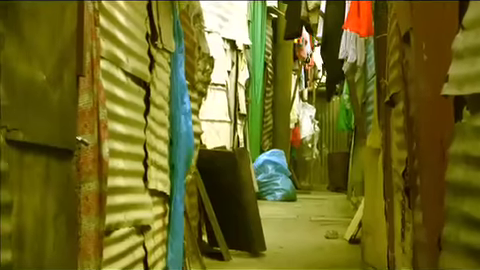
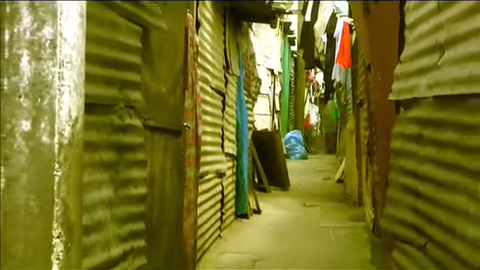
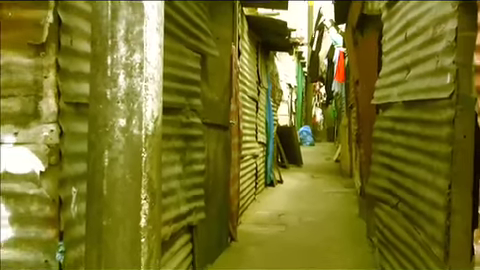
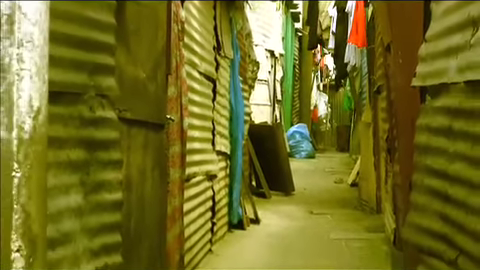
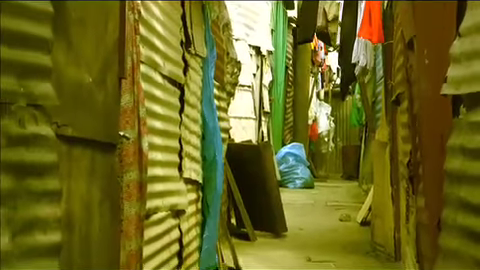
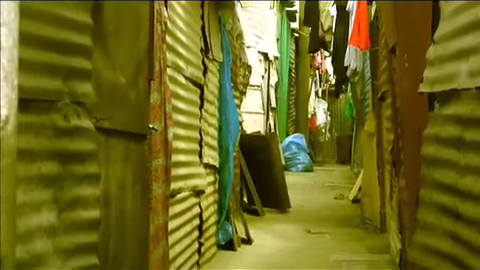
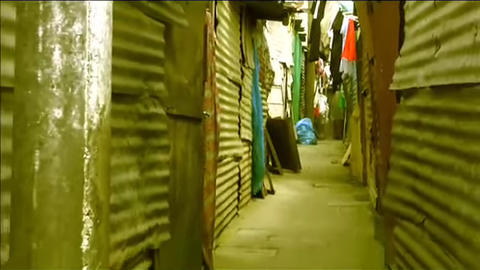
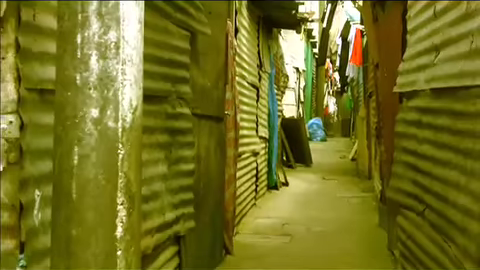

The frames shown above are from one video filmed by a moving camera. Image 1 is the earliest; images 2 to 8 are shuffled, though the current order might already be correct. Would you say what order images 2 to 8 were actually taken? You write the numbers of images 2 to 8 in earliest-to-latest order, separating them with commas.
5, 6, 4, 2, 7, 8, 3
